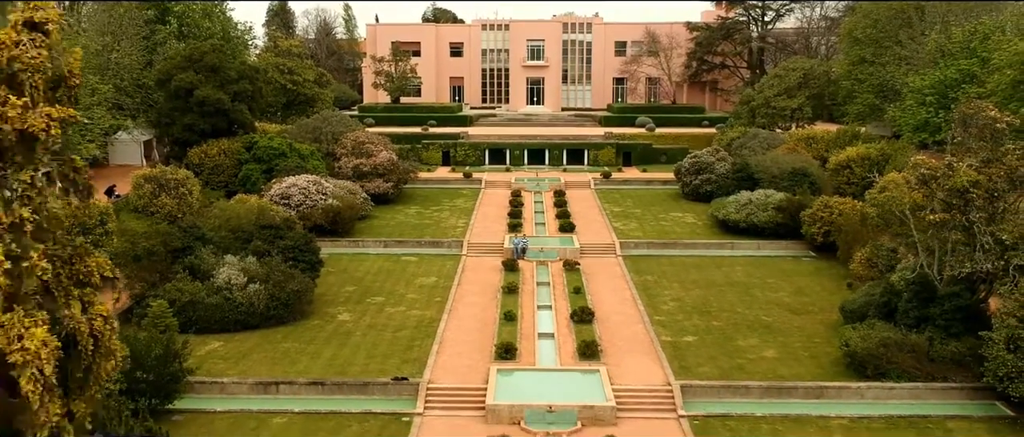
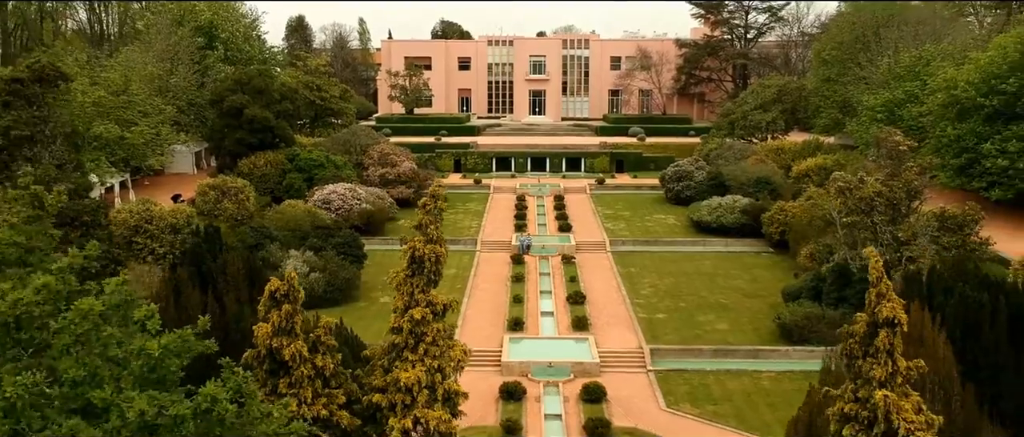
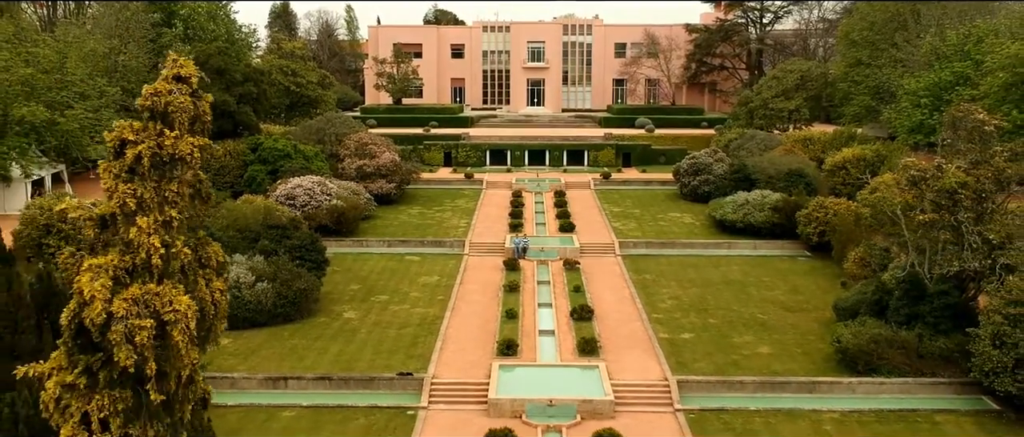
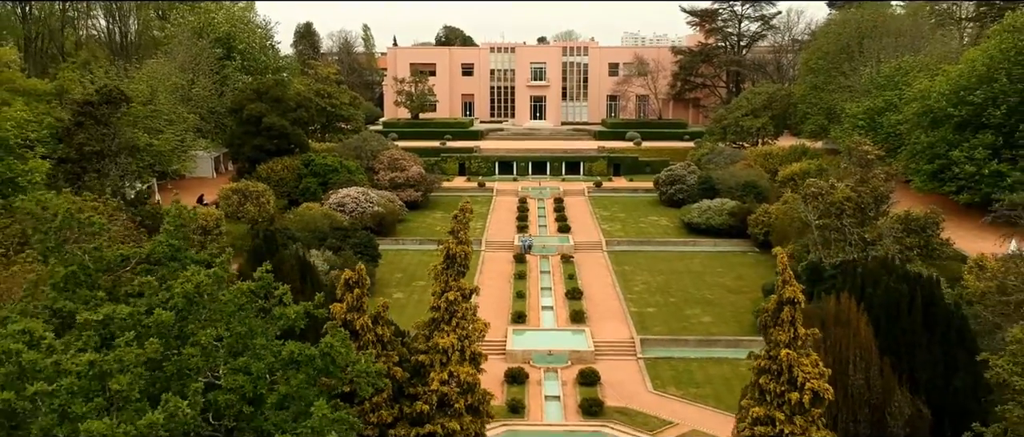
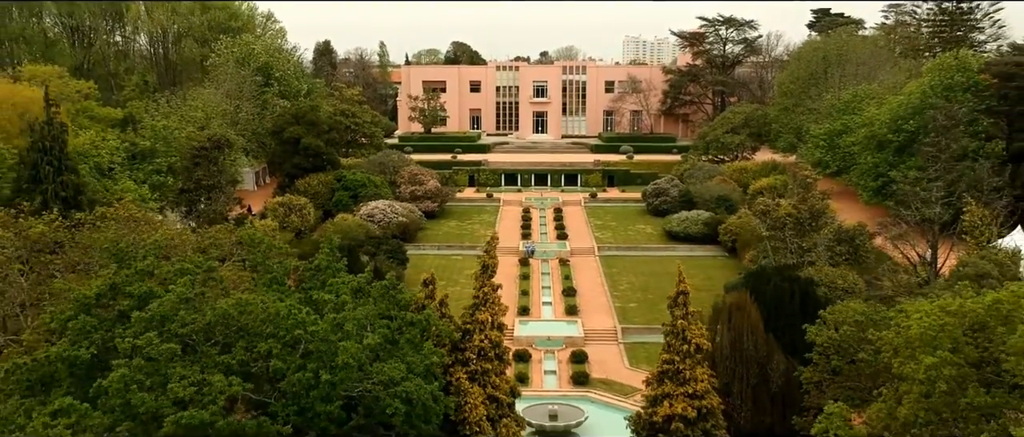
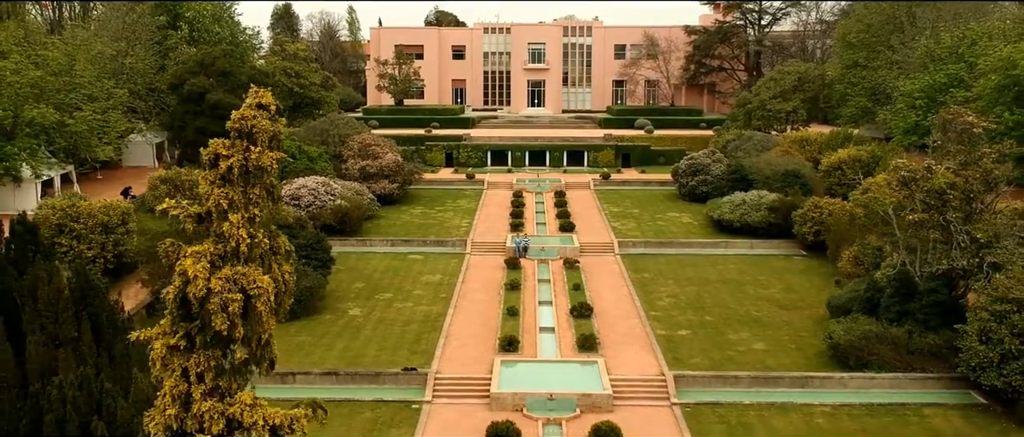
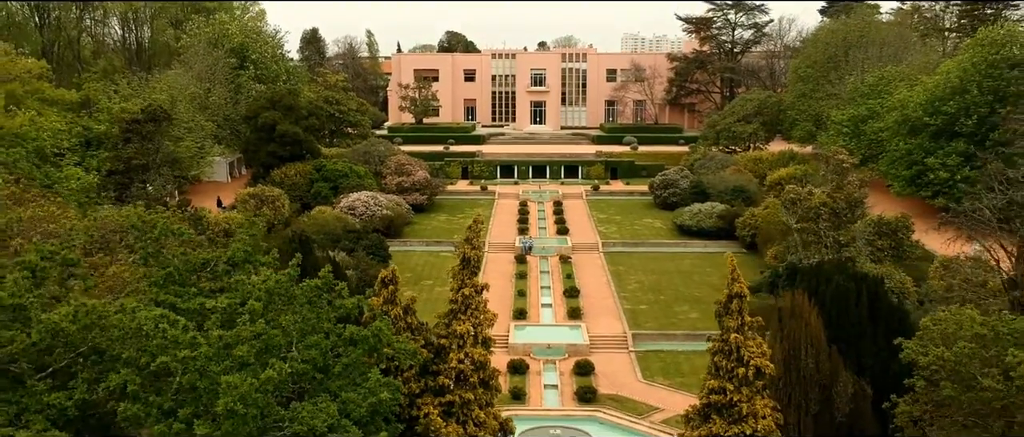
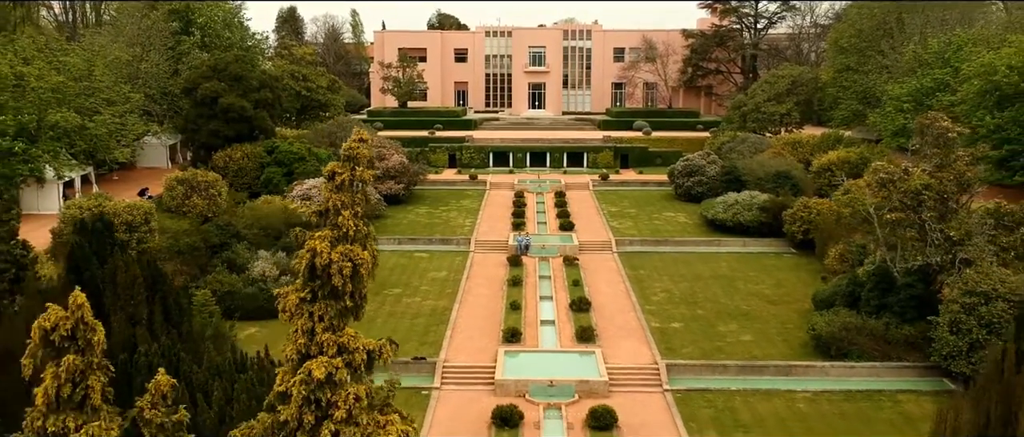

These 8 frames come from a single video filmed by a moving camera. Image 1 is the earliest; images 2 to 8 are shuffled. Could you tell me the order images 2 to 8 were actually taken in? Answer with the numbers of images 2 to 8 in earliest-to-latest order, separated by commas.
3, 6, 8, 2, 4, 7, 5
